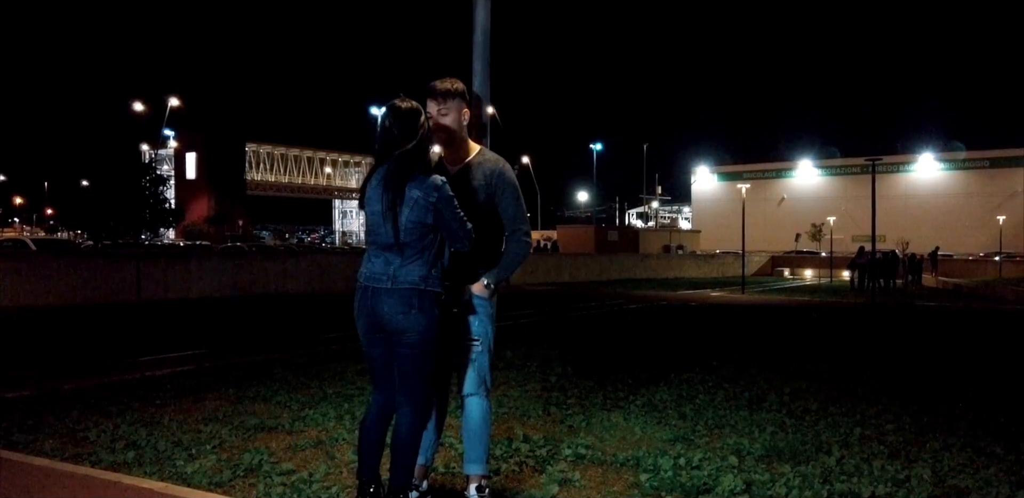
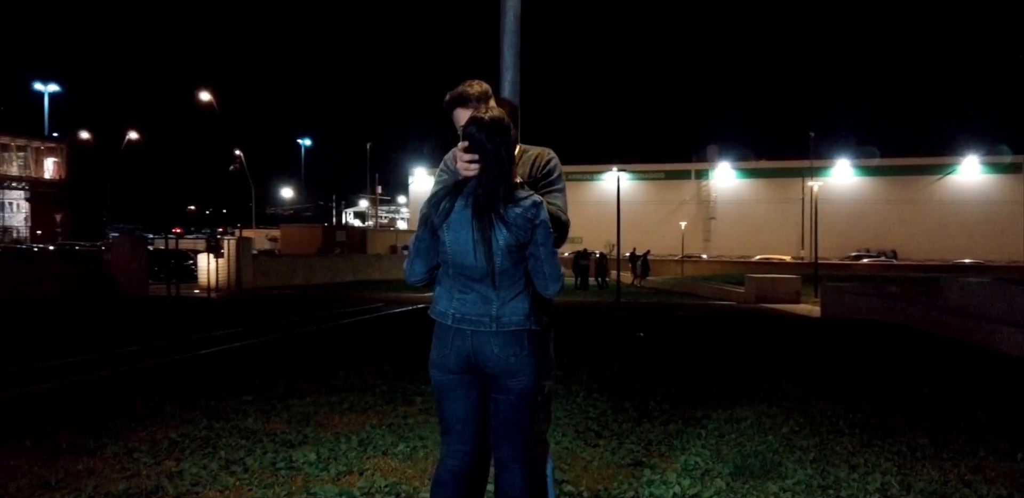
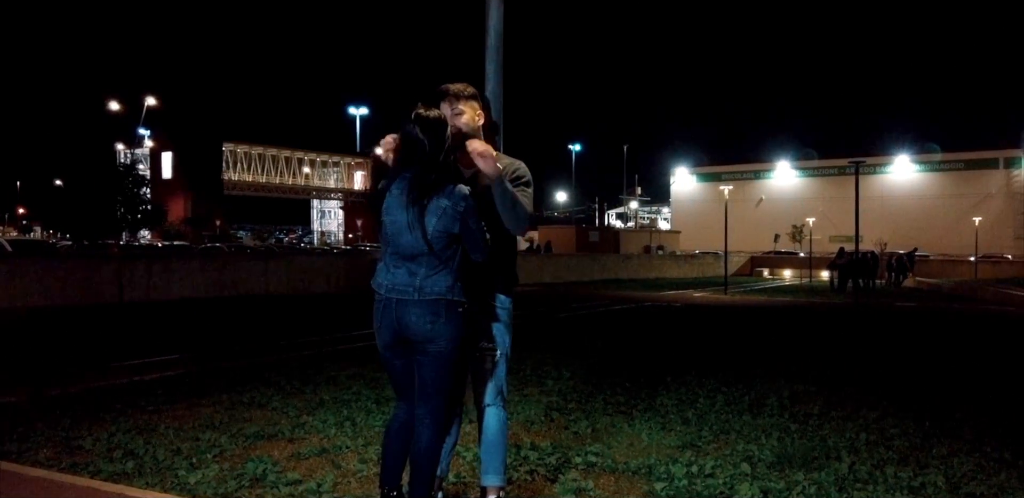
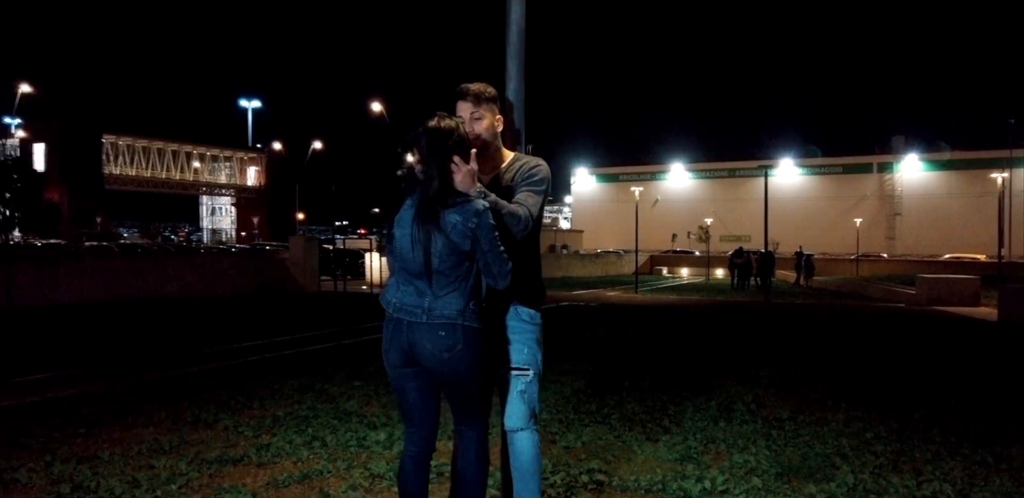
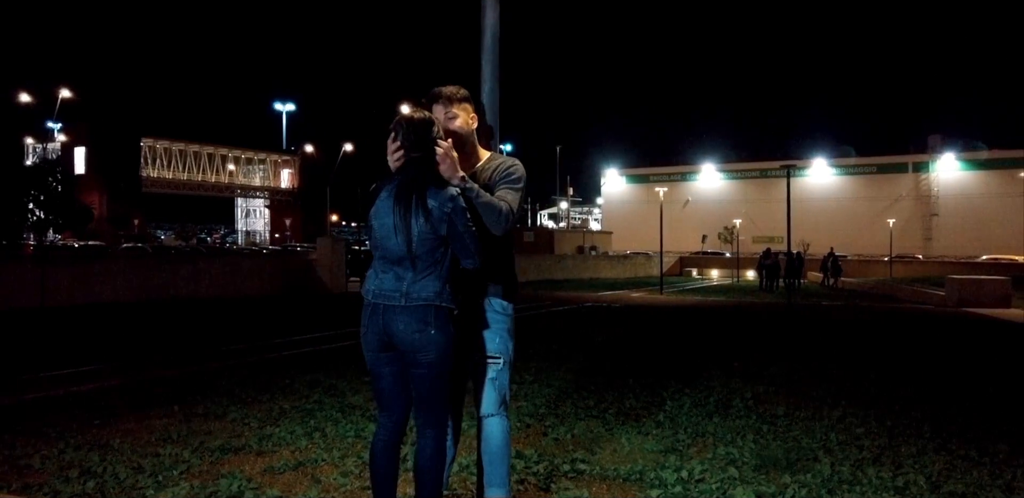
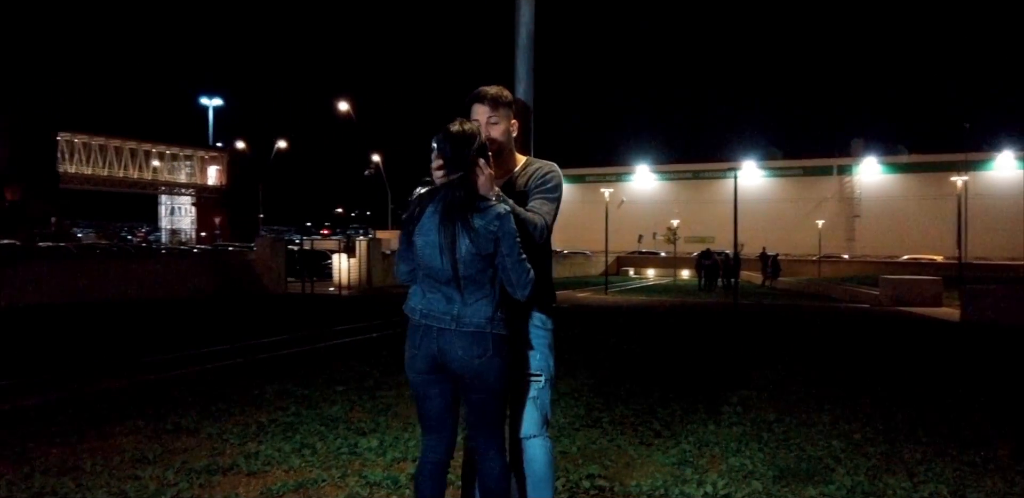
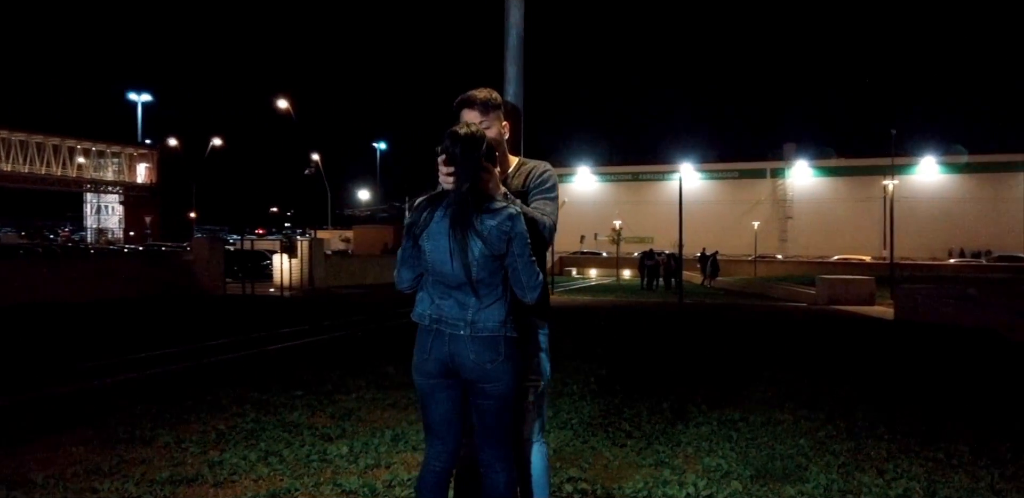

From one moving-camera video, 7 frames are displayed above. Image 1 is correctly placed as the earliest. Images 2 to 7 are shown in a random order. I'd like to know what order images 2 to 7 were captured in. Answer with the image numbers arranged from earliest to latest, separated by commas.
3, 5, 4, 6, 7, 2
